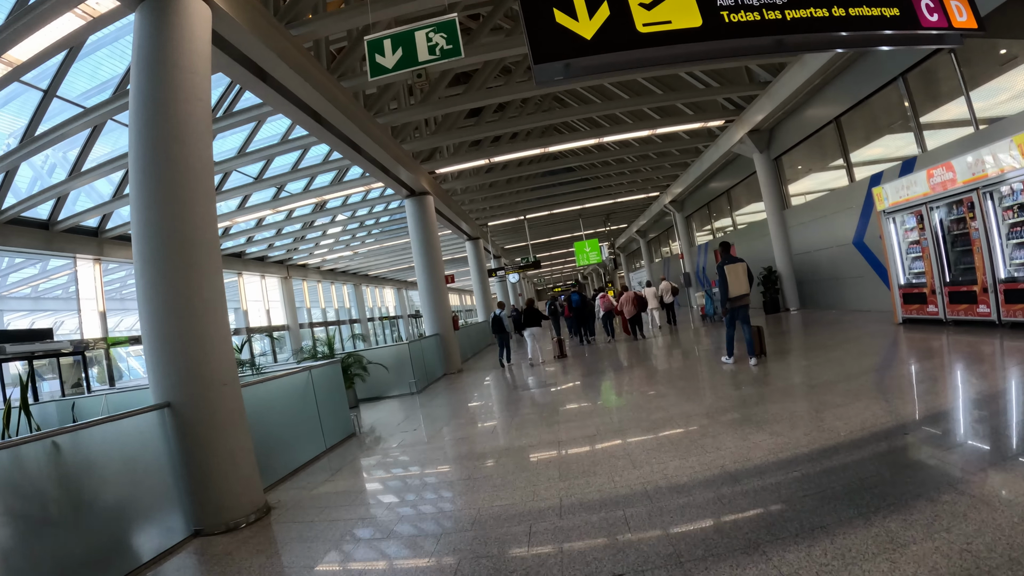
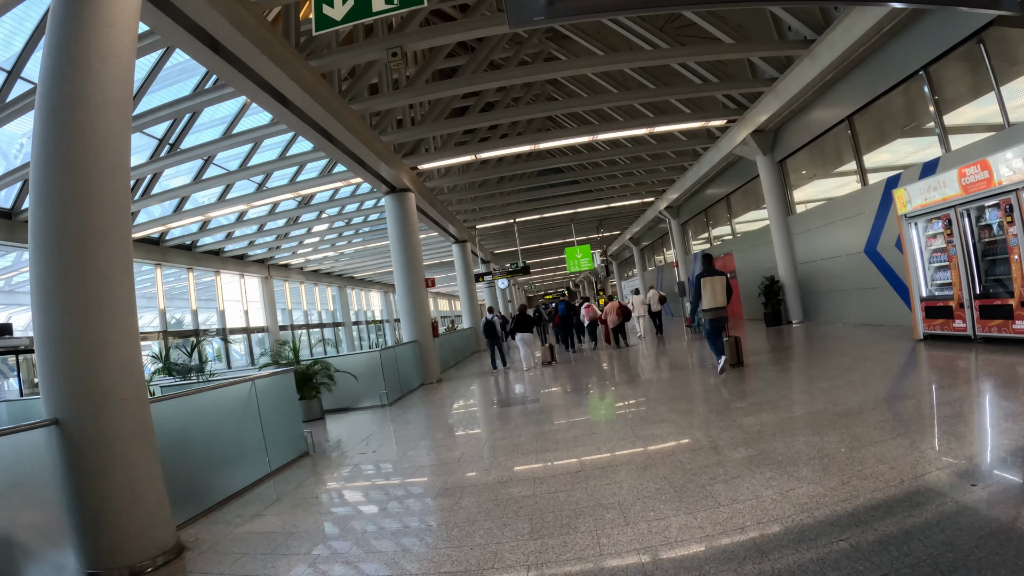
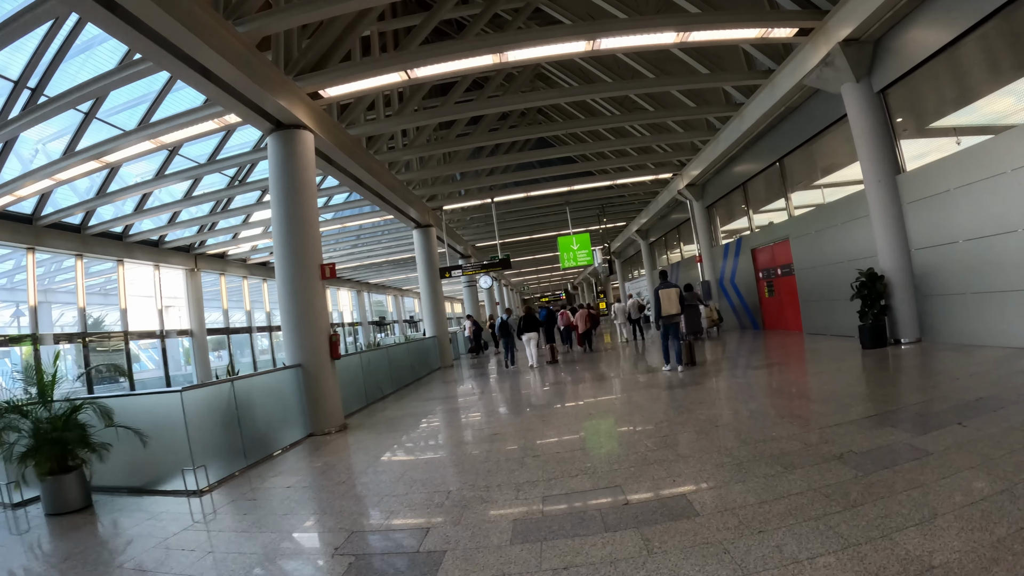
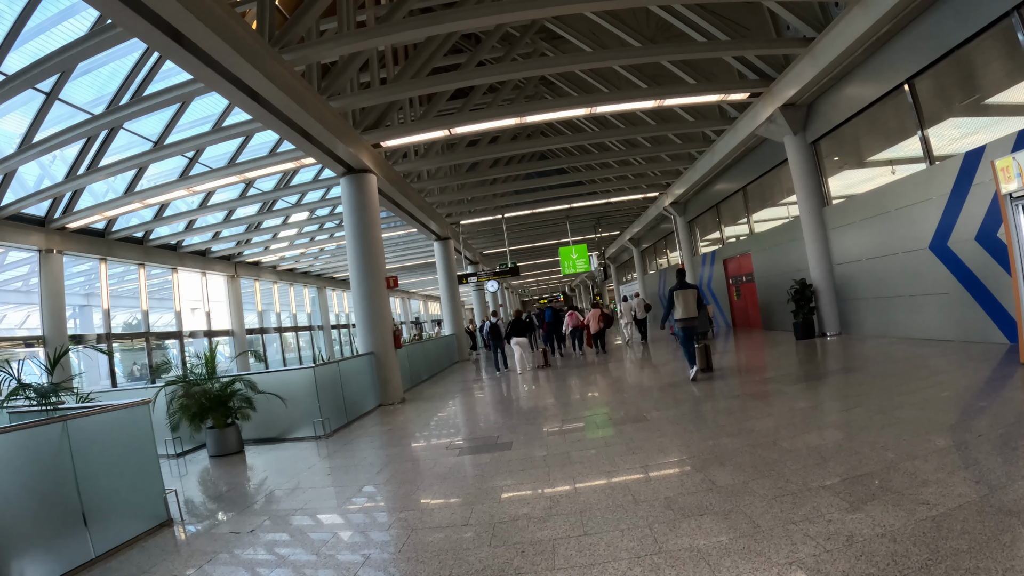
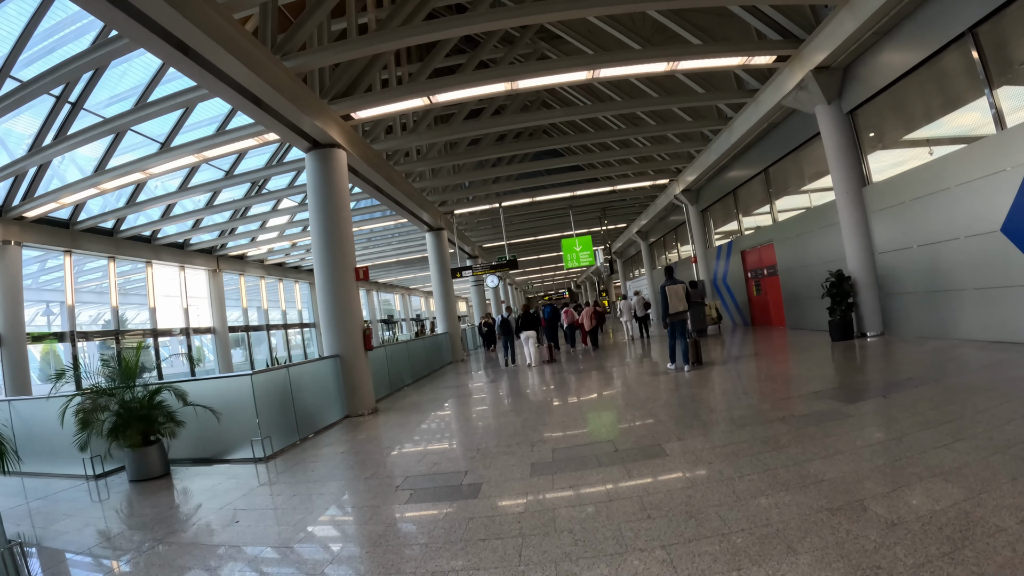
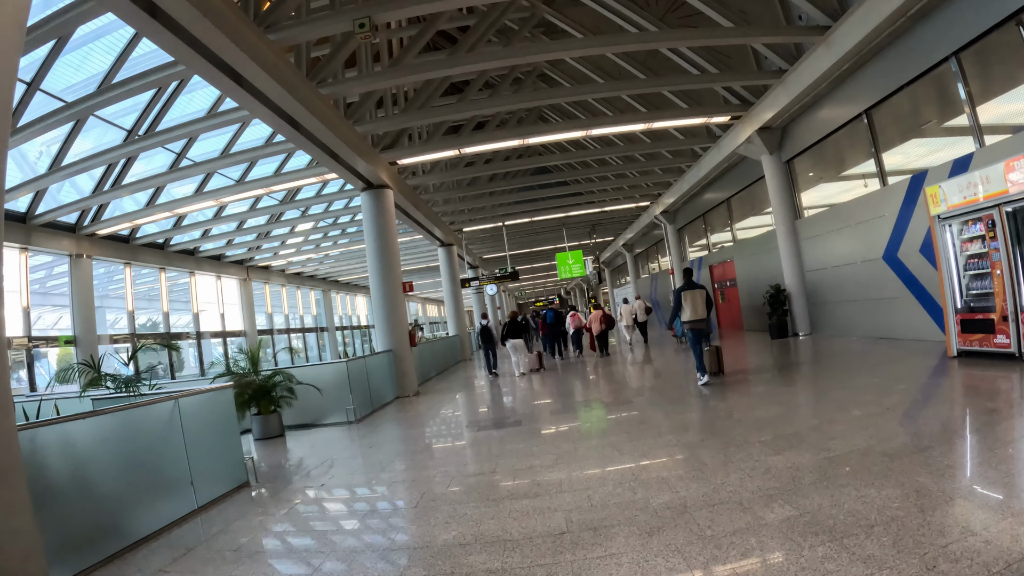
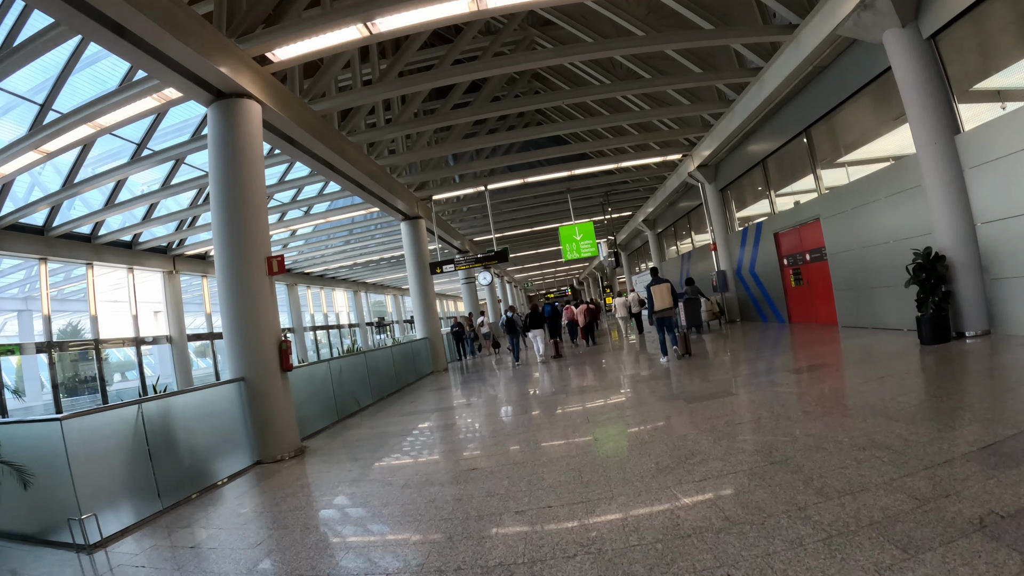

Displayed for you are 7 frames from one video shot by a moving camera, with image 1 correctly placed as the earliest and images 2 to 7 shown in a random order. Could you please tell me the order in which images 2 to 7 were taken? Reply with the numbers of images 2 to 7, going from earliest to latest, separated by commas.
2, 6, 4, 5, 3, 7
